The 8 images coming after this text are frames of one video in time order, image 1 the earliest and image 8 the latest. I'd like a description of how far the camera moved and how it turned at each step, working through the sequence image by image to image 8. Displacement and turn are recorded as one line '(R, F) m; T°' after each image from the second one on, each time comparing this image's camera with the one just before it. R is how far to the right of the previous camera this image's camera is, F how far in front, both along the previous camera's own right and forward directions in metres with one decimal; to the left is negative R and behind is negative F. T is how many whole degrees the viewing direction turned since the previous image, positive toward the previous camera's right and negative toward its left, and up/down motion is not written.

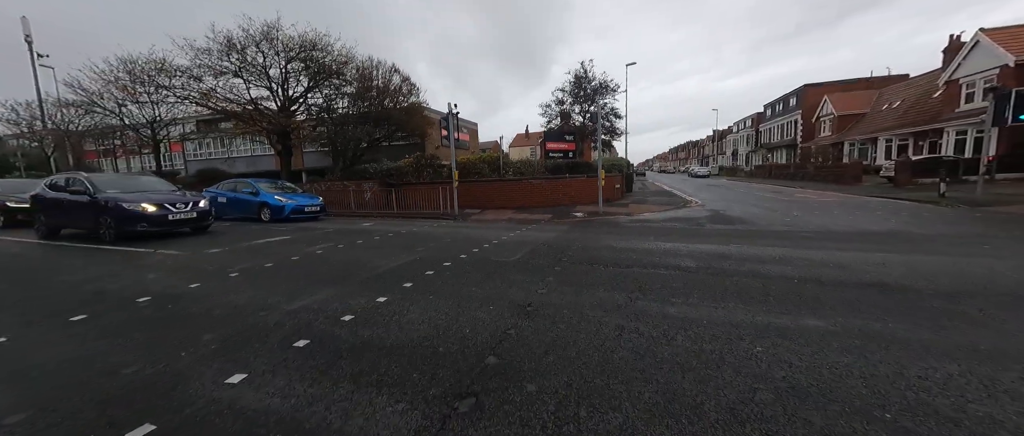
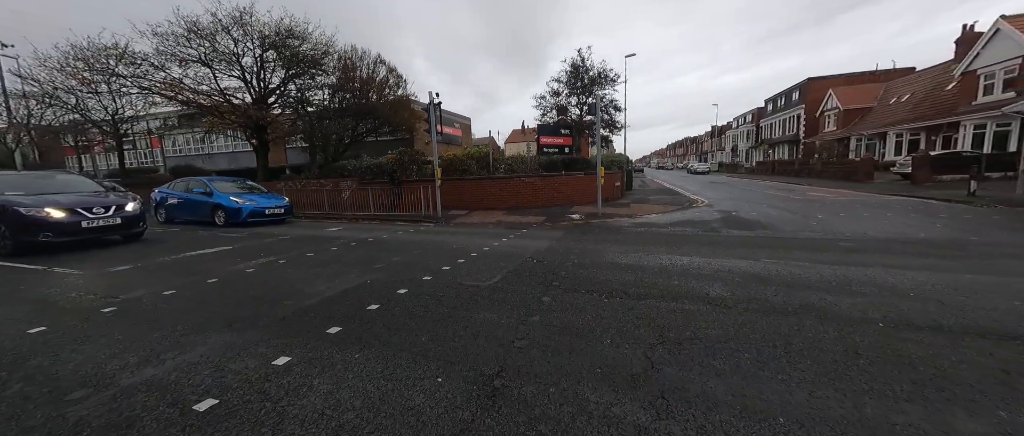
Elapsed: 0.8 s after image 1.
(+0.3, +1.3) m; 0°
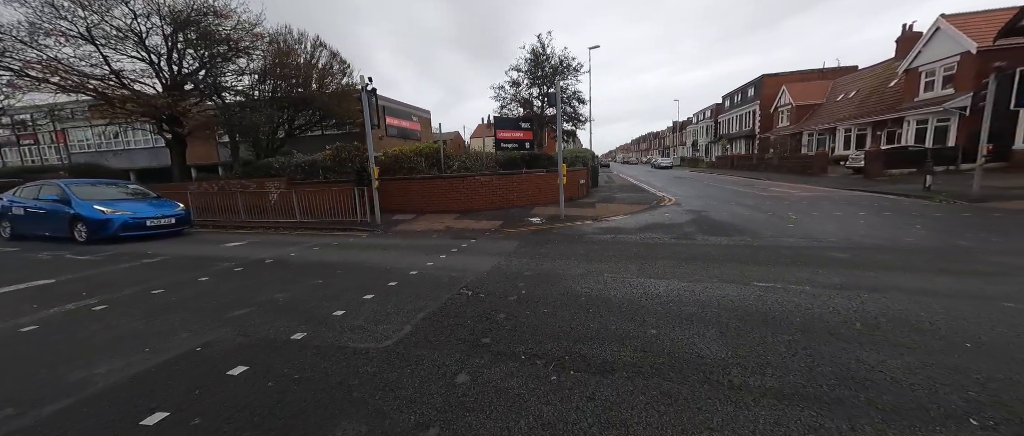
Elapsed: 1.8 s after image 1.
(+0.5, +1.3) m; +5°
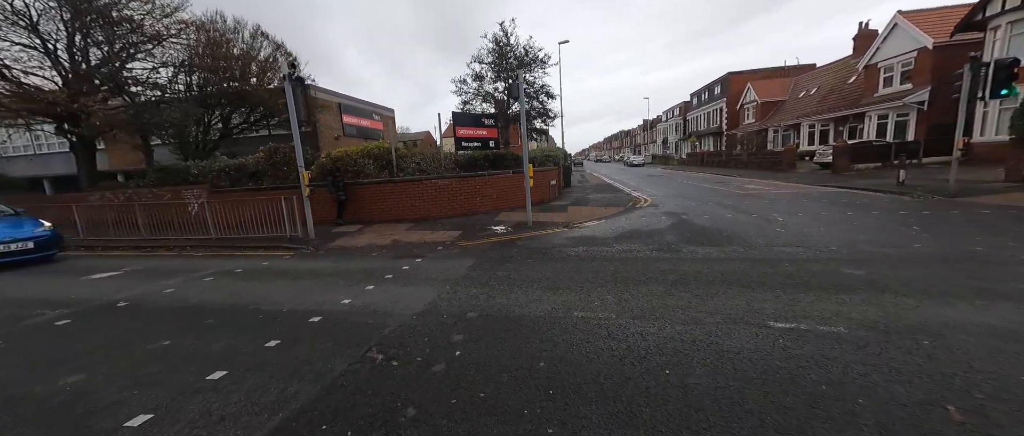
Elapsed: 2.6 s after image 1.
(+0.4, +1.2) m; +4°
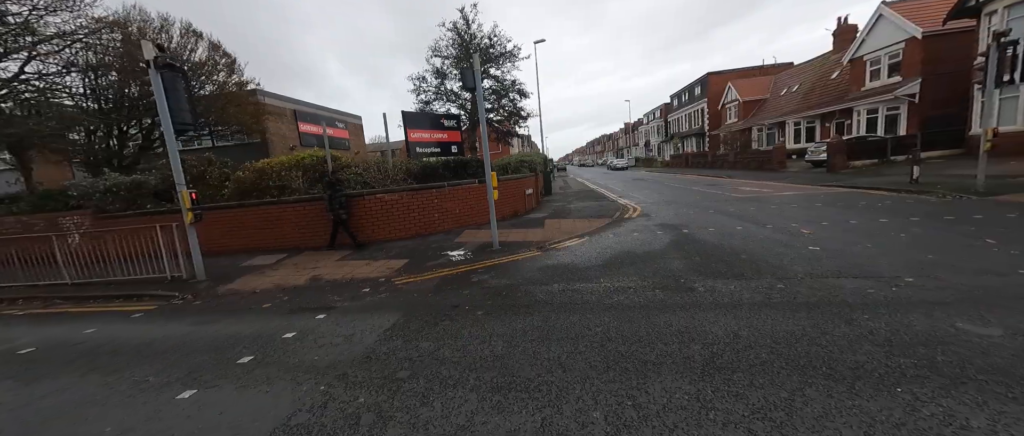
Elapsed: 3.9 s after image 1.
(+0.6, +1.8) m; +2°
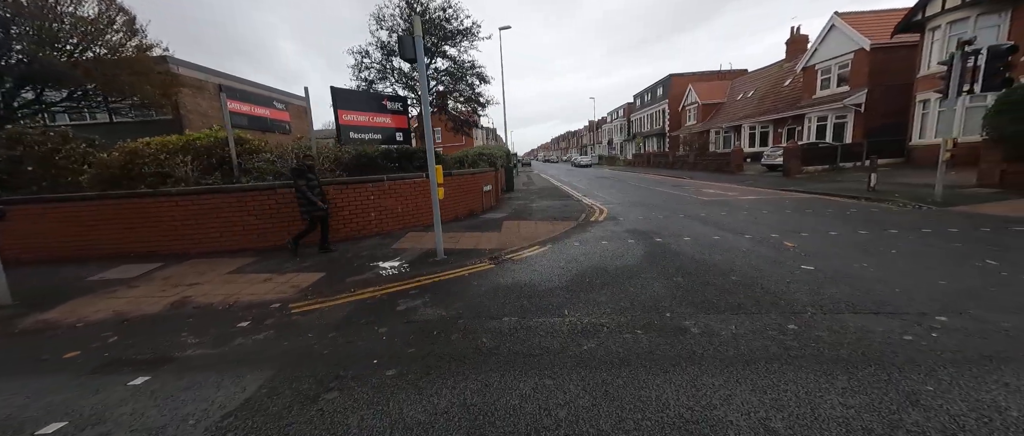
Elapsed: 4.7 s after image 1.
(+0.3, +1.2) m; +6°
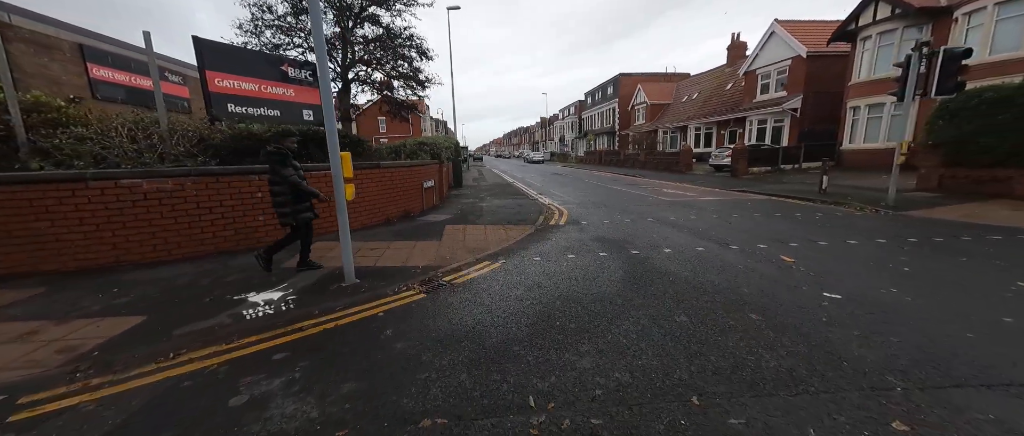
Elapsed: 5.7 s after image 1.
(+0.2, +1.6) m; +8°
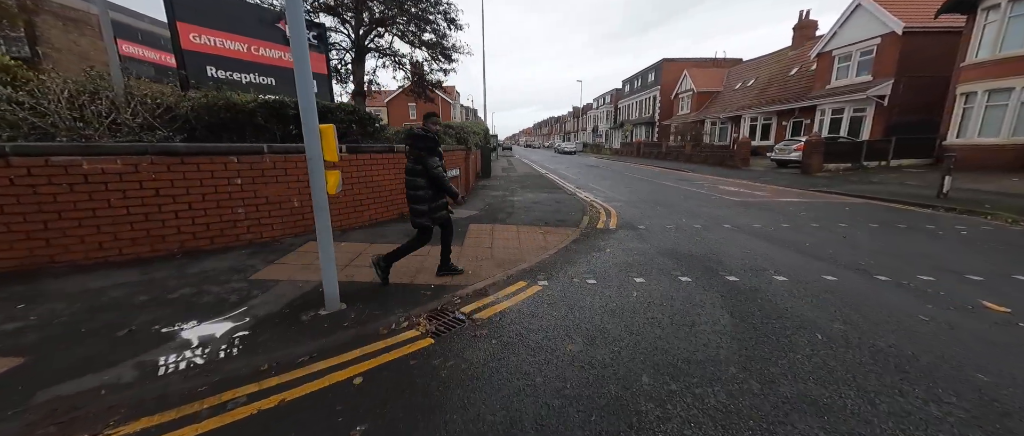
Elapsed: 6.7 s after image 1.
(-0.2, +1.4) m; -4°
